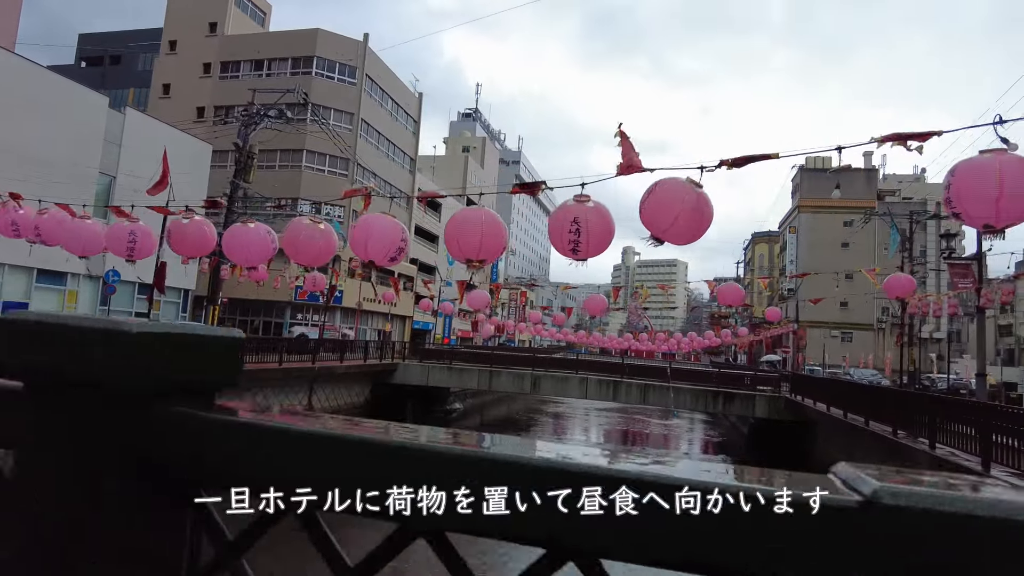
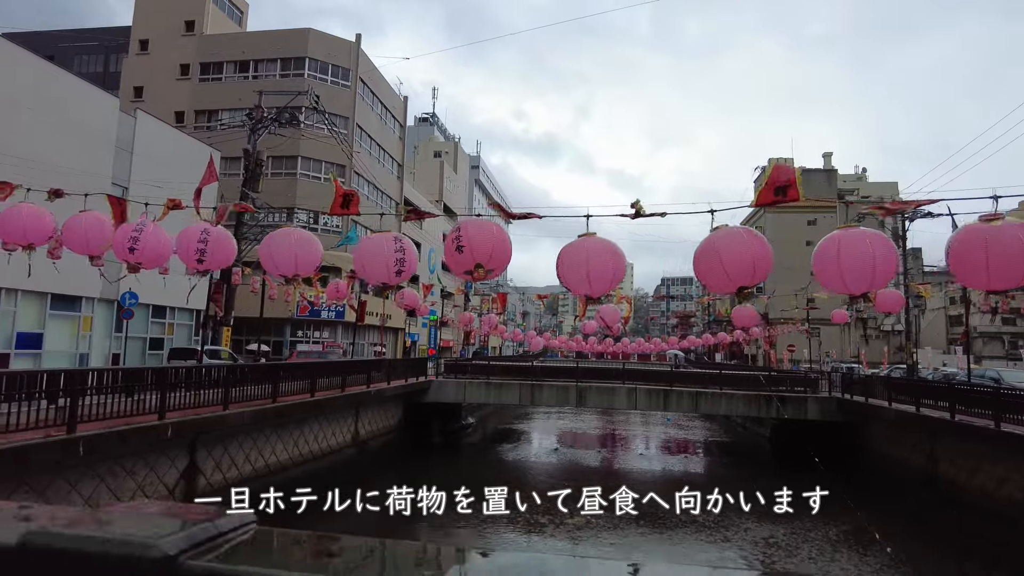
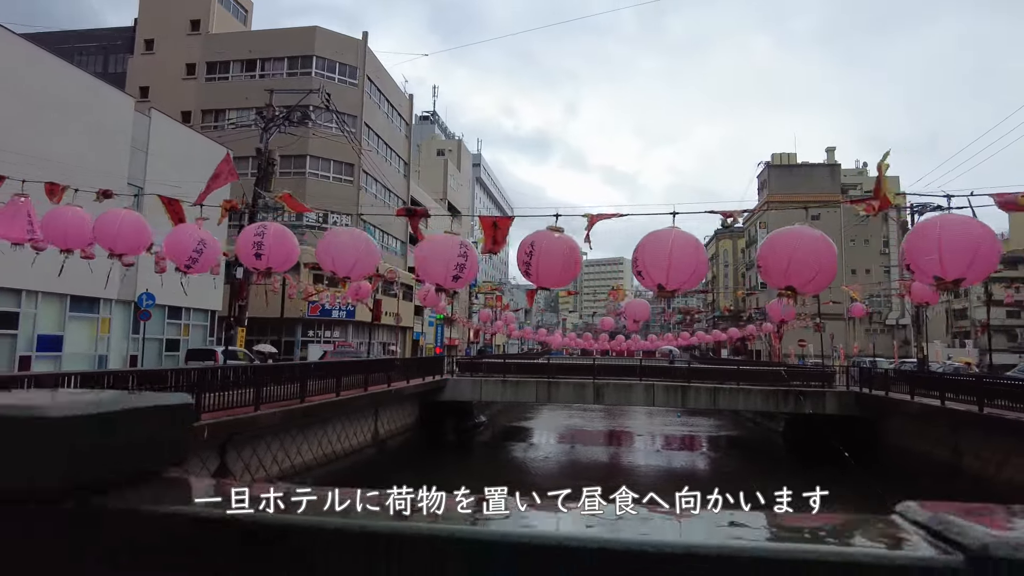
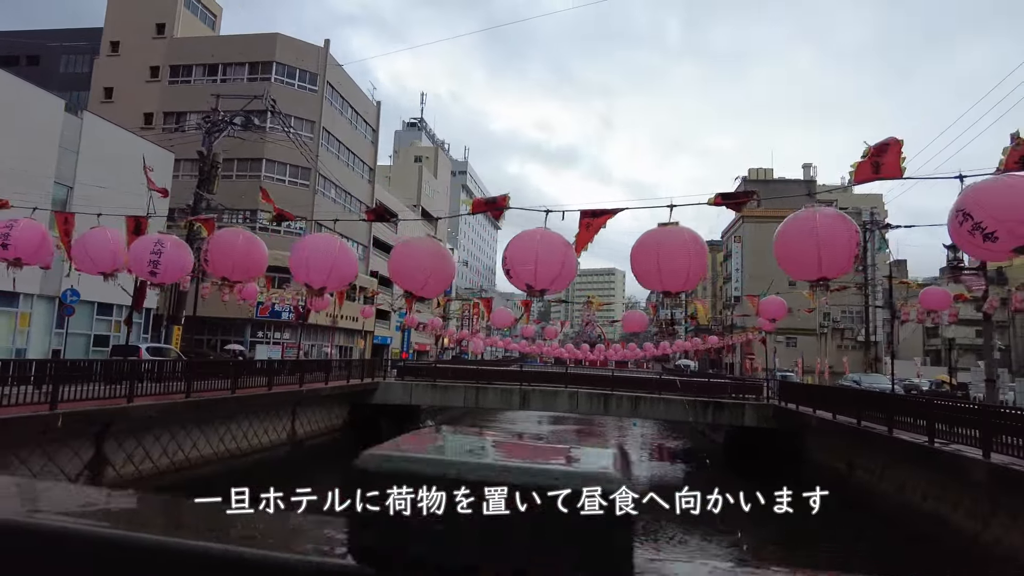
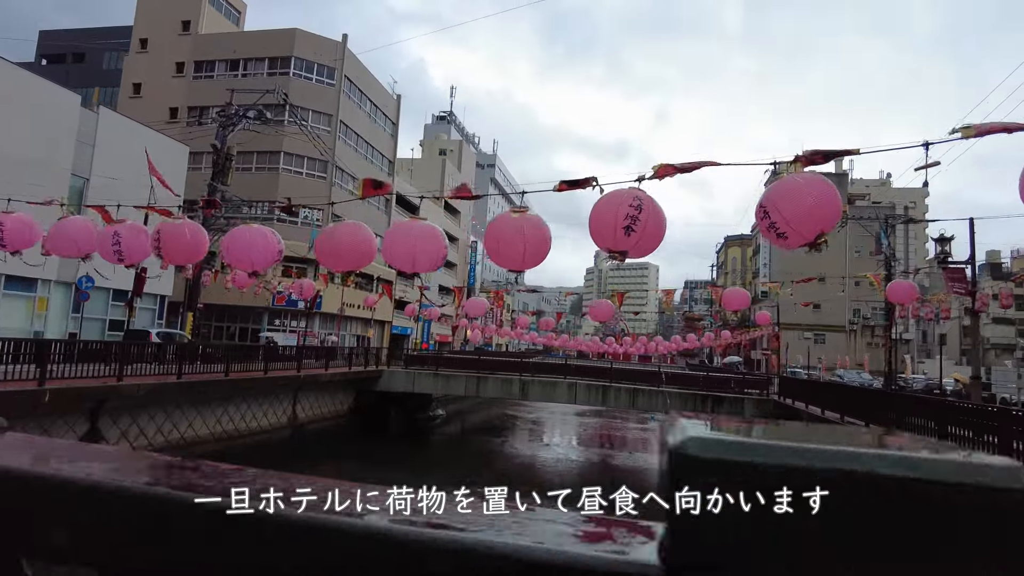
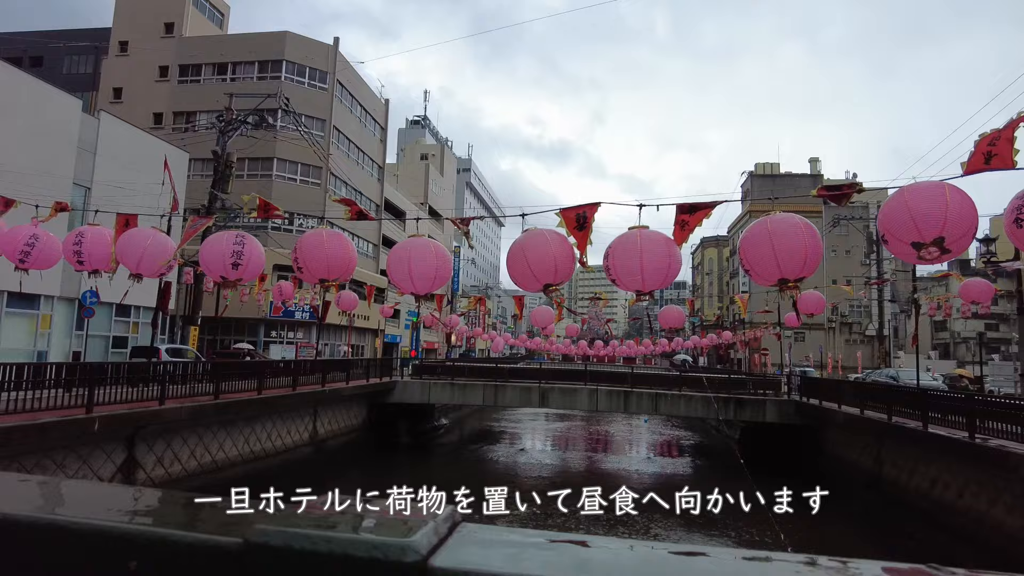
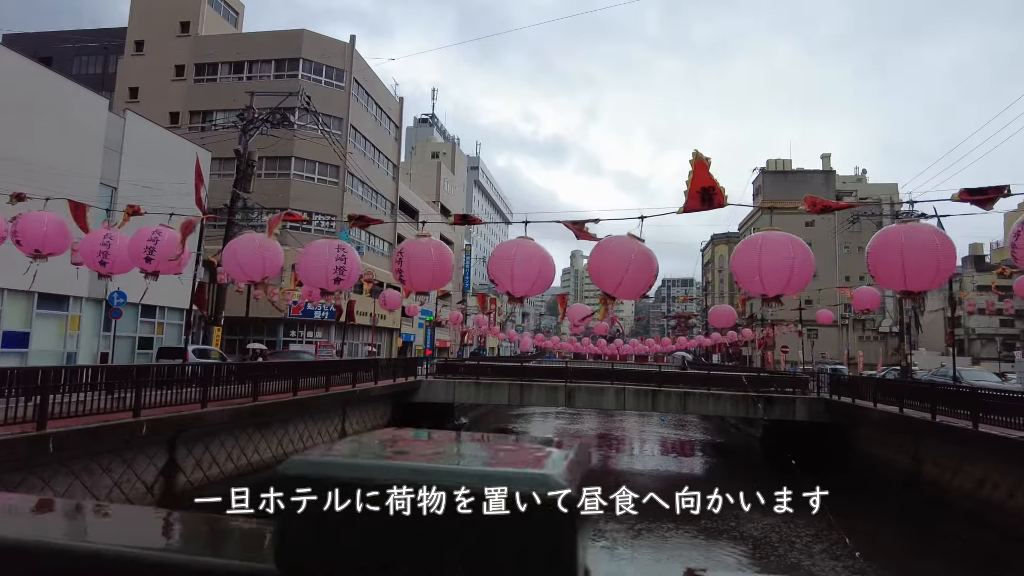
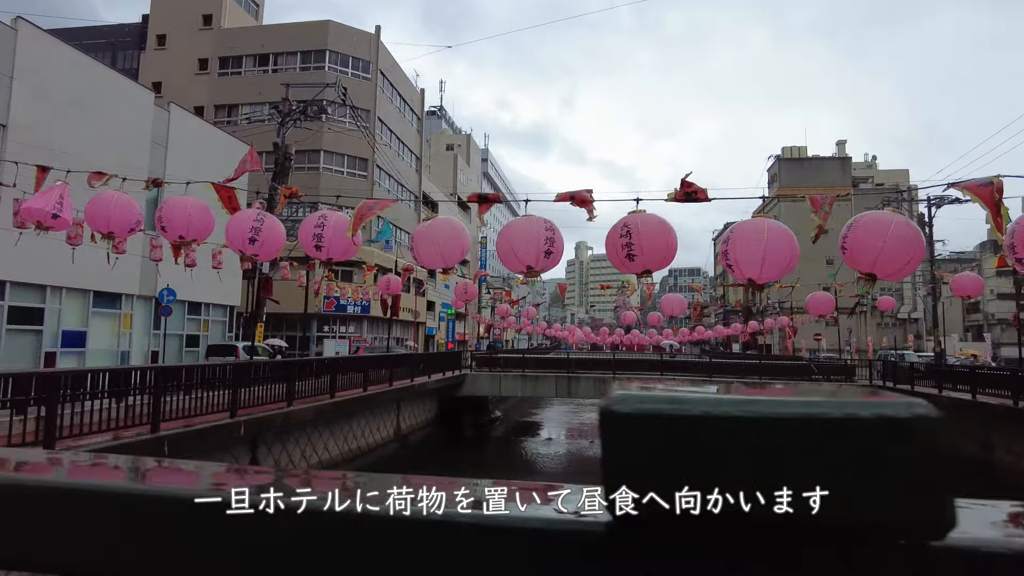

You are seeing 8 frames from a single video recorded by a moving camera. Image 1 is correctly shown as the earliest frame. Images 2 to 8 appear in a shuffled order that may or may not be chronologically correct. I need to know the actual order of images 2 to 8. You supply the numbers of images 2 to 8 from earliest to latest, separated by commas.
5, 4, 6, 7, 2, 3, 8
